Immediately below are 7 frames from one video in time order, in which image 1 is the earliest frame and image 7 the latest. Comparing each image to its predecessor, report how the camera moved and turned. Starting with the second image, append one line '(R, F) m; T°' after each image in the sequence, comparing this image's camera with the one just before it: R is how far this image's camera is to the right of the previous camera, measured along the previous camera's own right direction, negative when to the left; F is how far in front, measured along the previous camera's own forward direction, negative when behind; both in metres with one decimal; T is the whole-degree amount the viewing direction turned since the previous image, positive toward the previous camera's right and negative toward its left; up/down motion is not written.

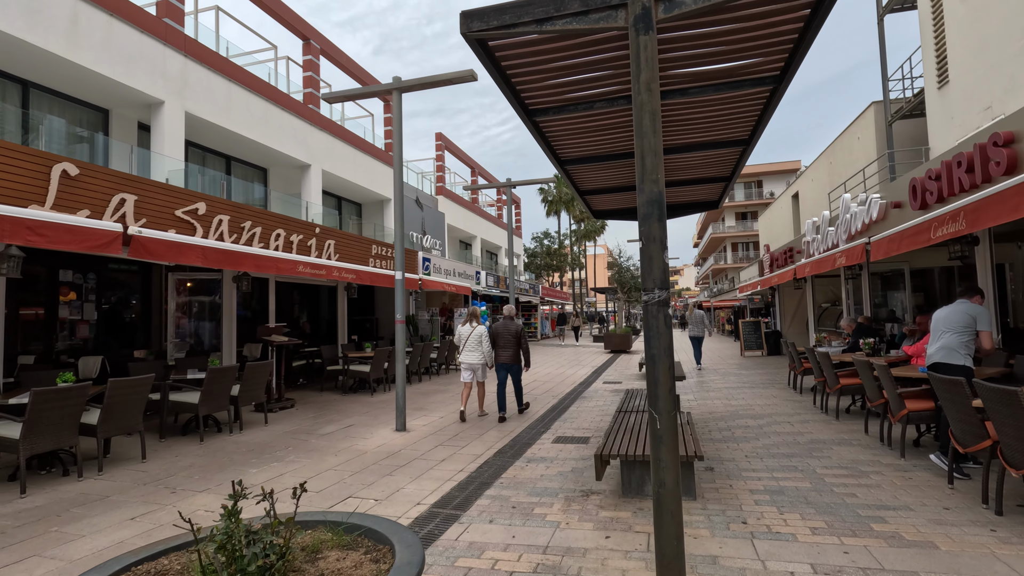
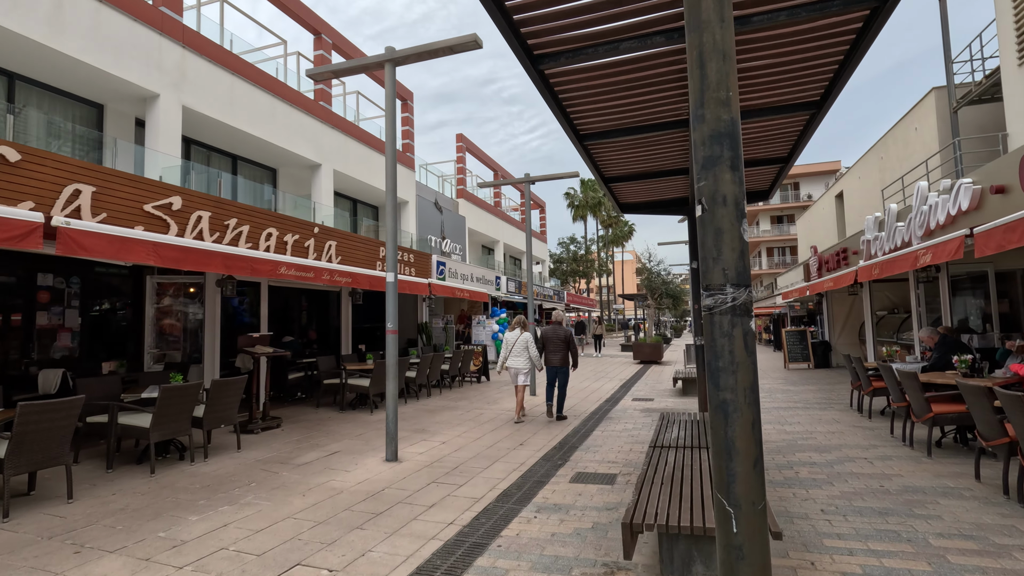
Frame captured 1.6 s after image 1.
(+0.2, +1.2) m; -3°
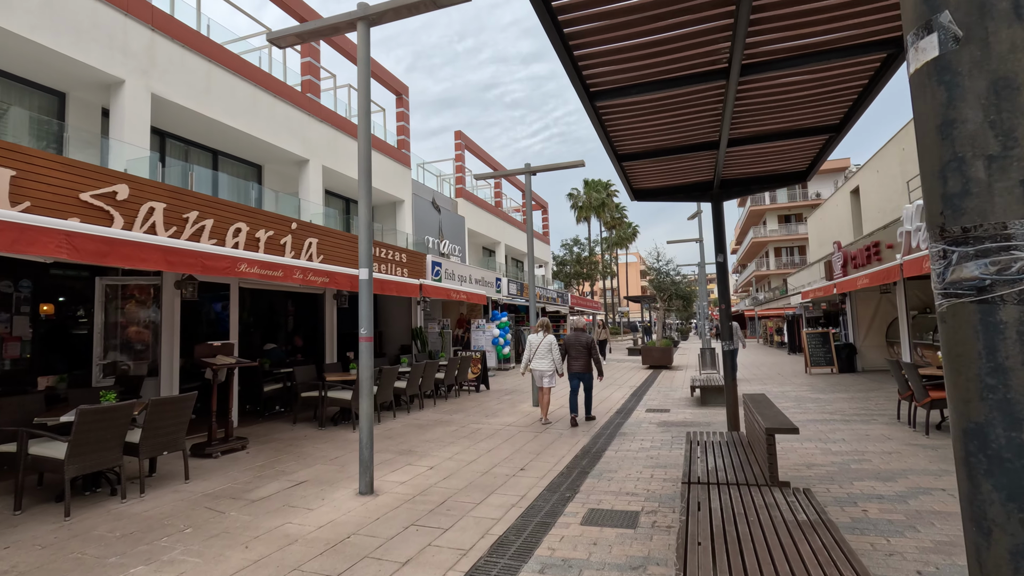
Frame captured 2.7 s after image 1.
(+0.1, +1.1) m; 0°
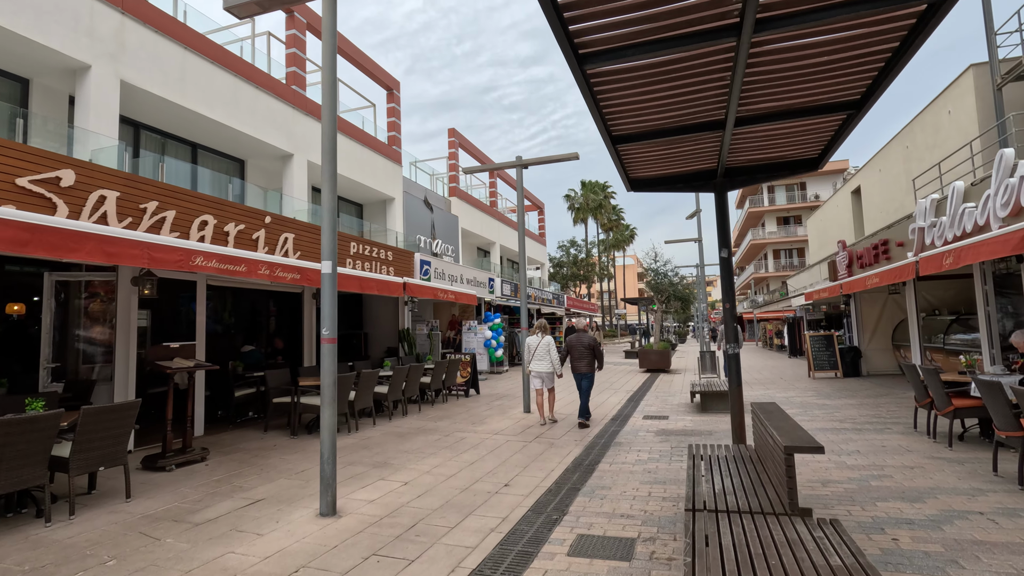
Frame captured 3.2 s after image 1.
(+0.1, +0.6) m; 0°
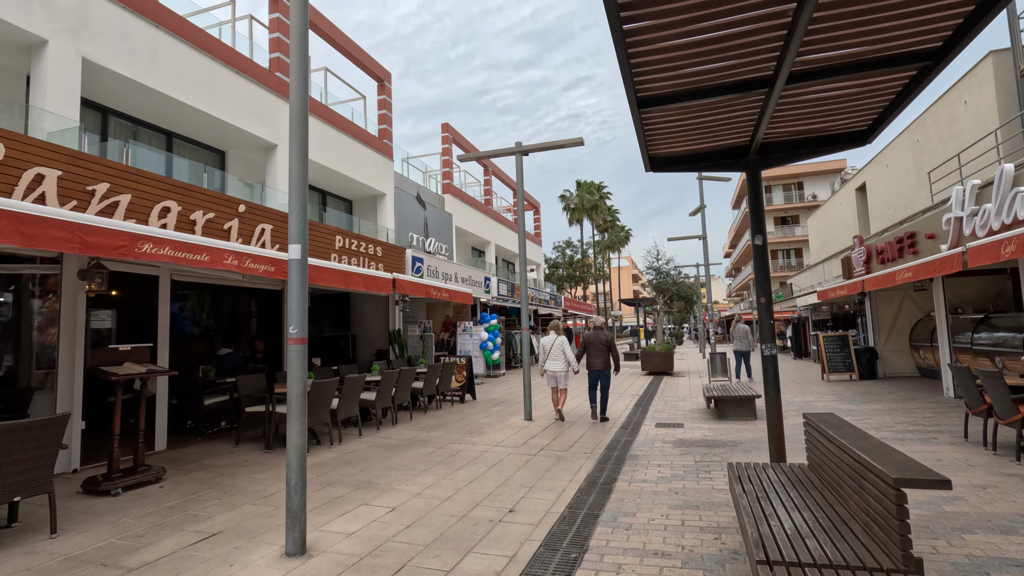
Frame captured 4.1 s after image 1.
(-0.1, +0.8) m; +1°
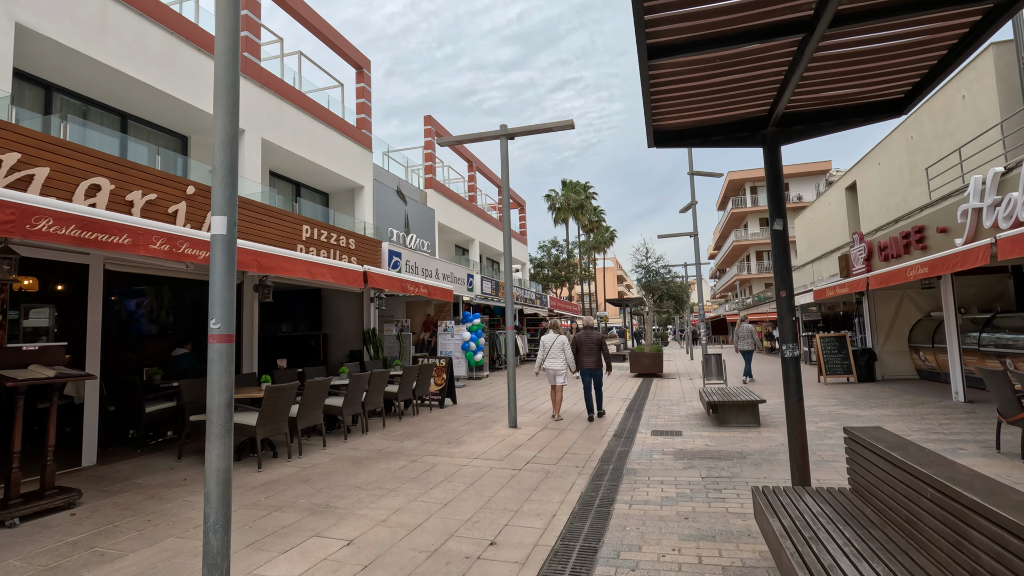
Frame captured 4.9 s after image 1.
(0.0, +0.8) m; +2°
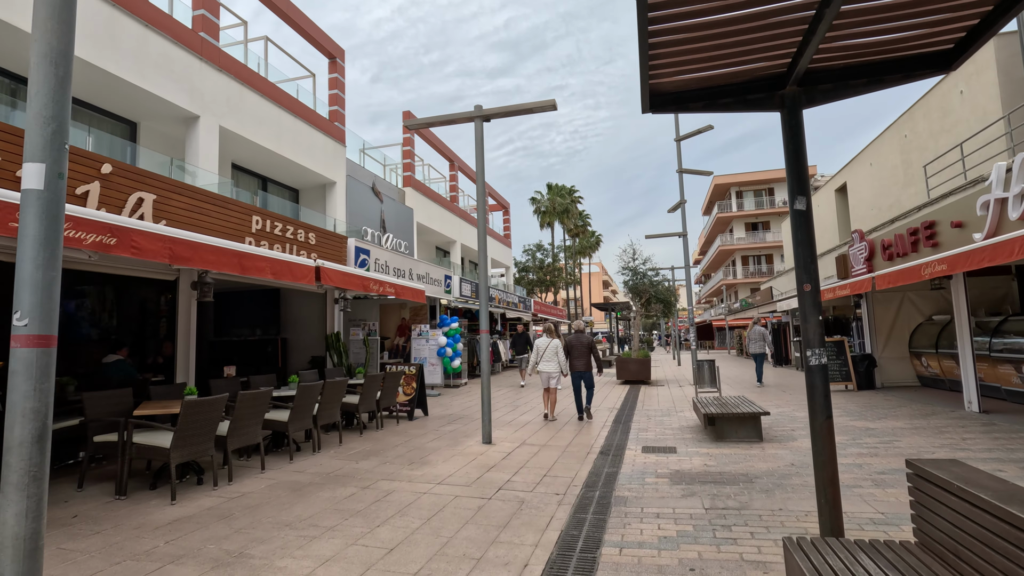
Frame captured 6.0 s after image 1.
(+0.2, +0.9) m; +2°
